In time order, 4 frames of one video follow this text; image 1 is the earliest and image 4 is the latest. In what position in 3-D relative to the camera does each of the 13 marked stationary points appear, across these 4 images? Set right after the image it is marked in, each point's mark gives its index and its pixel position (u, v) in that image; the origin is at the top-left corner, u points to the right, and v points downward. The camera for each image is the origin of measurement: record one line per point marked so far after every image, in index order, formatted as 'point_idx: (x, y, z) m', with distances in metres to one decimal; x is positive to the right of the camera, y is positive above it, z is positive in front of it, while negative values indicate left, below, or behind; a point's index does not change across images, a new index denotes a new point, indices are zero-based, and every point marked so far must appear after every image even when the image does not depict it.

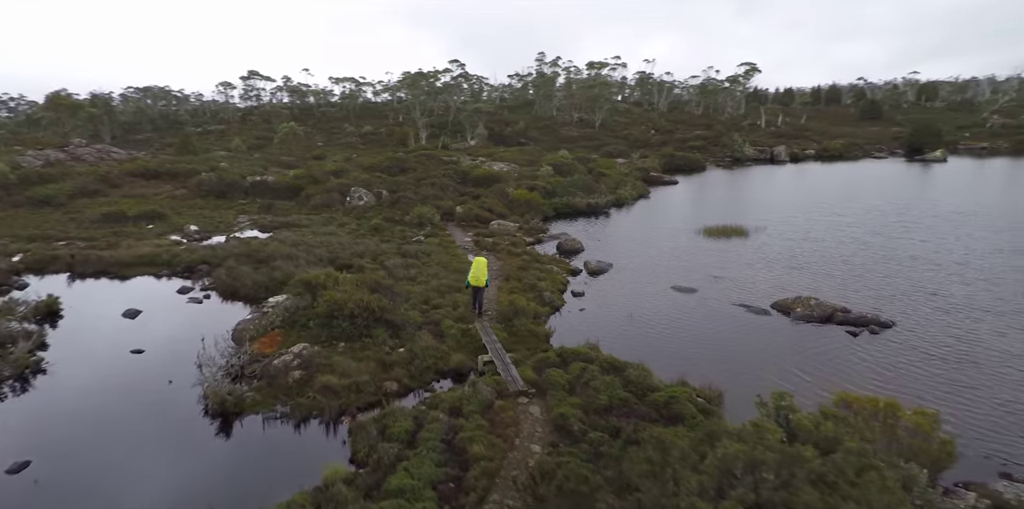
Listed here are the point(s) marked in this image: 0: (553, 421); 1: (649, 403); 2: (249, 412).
0: (+1.1, -4.2, +15.3) m
1: (+3.7, -3.9, +15.9) m
2: (-7.3, -4.4, +16.7) m
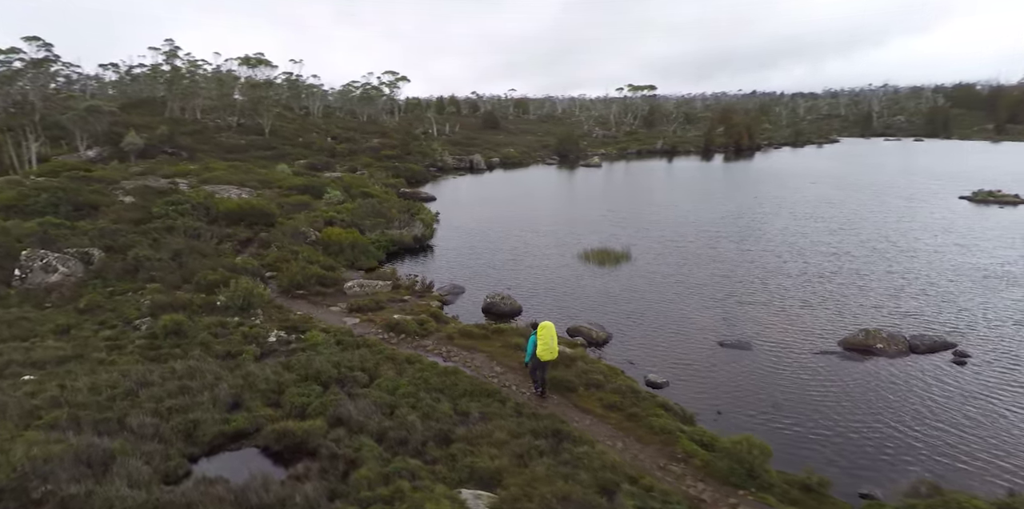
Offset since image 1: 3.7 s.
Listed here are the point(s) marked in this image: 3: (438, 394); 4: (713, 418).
0: (+10.5, -6.1, +7.9) m
1: (+12.2, -5.5, +9.9) m
2: (+3.1, -7.2, +3.9) m
3: (-2.0, -3.8, +16.2) m
4: (+5.5, -4.5, +16.6) m
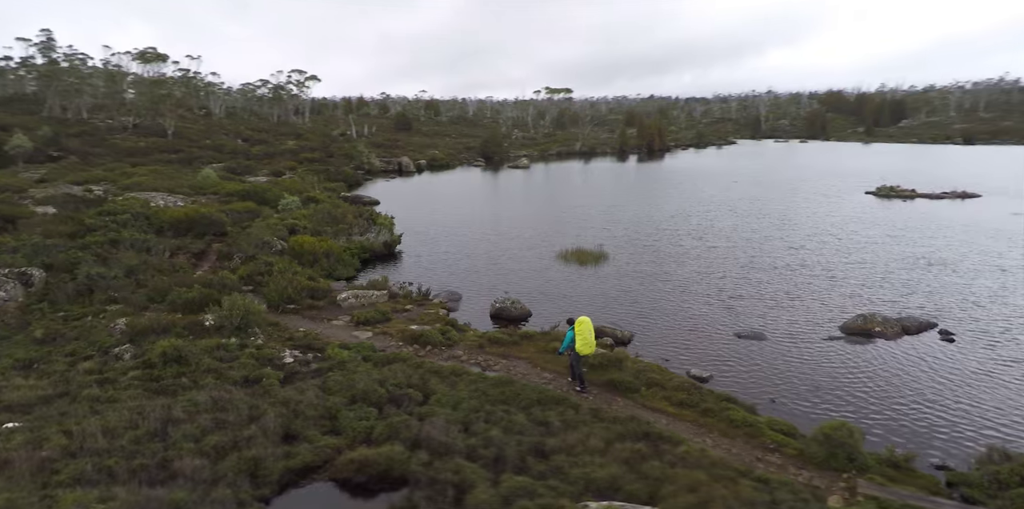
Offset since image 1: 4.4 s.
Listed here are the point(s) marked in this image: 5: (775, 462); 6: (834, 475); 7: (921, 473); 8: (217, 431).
0: (+13.7, -5.7, +9.1) m
1: (+14.9, -5.1, +11.3) m
2: (+7.0, -7.1, +4.0) m
3: (-0.1, -3.9, +15.3) m
4: (+7.3, -4.4, +16.9) m
5: (+5.9, -4.7, +13.4) m
6: (+6.9, -4.8, +12.8) m
7: (+9.3, -5.1, +13.4) m
8: (-6.7, -4.0, +13.6) m
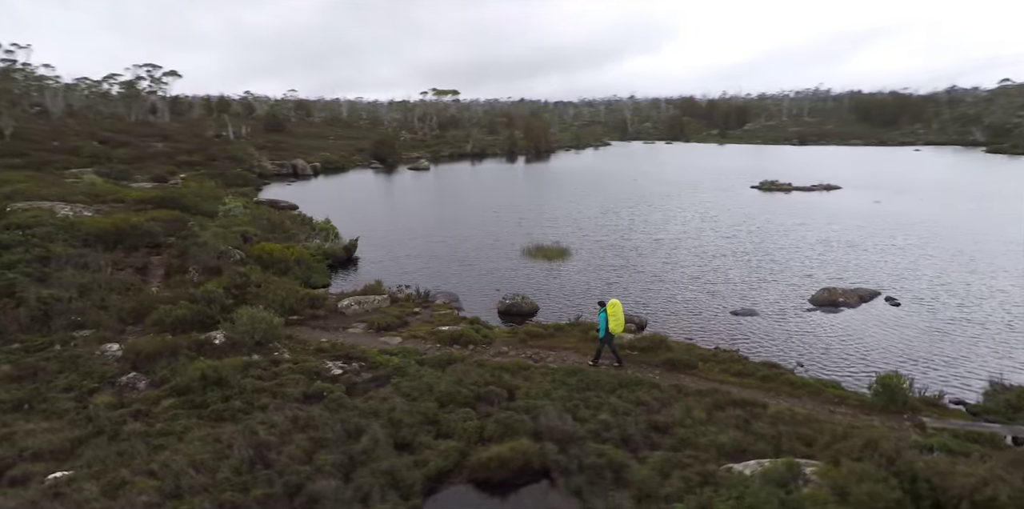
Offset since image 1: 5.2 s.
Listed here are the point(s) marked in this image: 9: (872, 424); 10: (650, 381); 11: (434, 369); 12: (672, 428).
0: (+17.1, -4.8, +12.4) m
1: (+17.9, -4.1, +14.9) m
2: (+11.8, -6.4, +6.0) m
3: (+2.2, -3.6, +15.5) m
4: (+9.1, -3.8, +18.6) m
5: (+8.5, -4.2, +14.9) m
6: (+9.7, -4.2, +14.6) m
7: (+11.9, -4.4, +15.6) m
8: (-3.8, -4.1, +12.4) m
9: (+8.7, -4.3, +14.1) m
10: (+3.8, -3.6, +16.4) m
11: (-2.2, -3.2, +16.8) m
12: (+3.9, -4.0, +13.5) m
